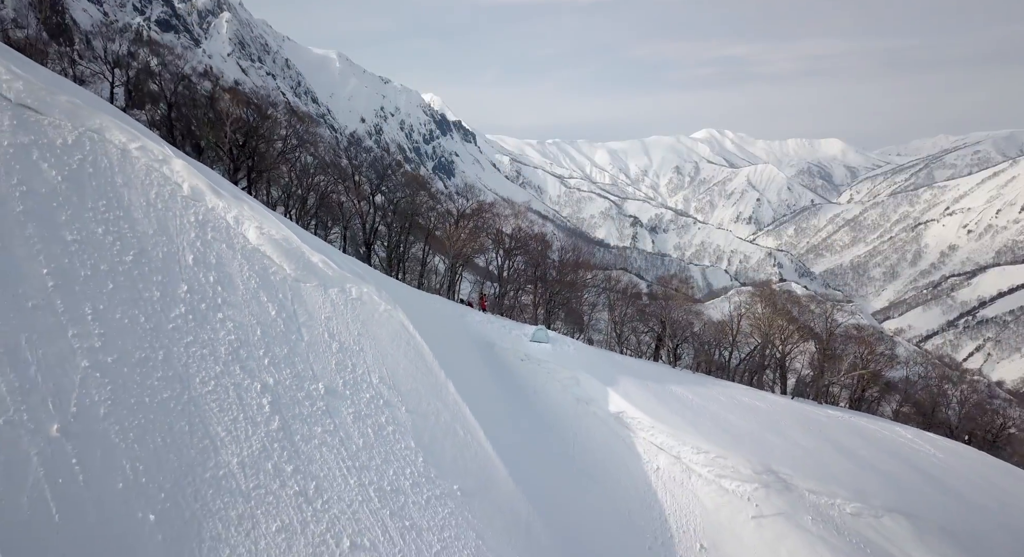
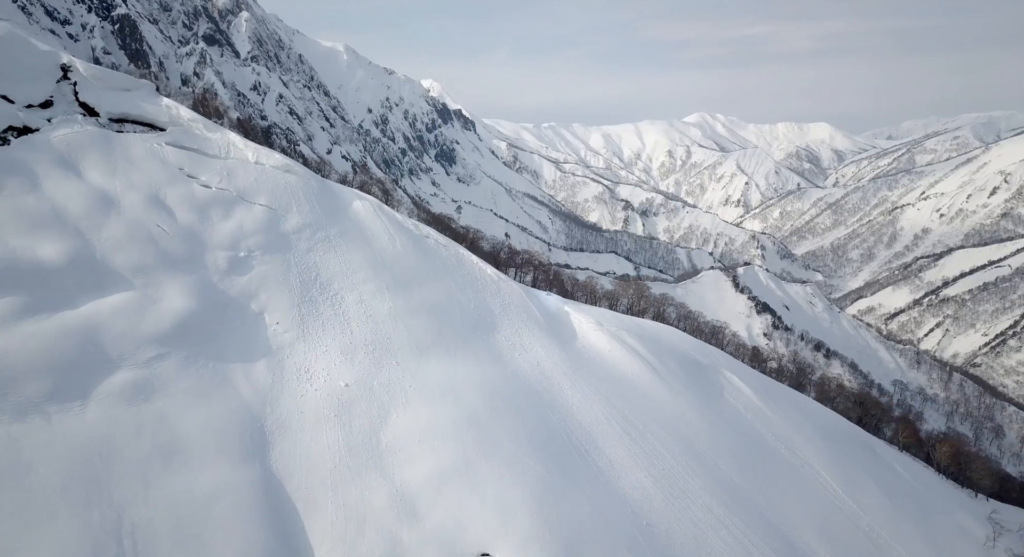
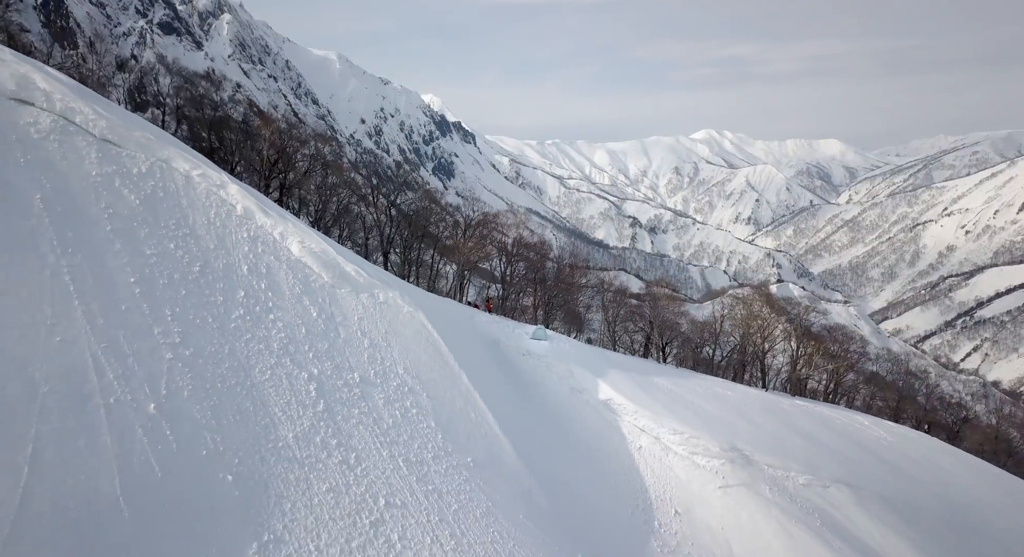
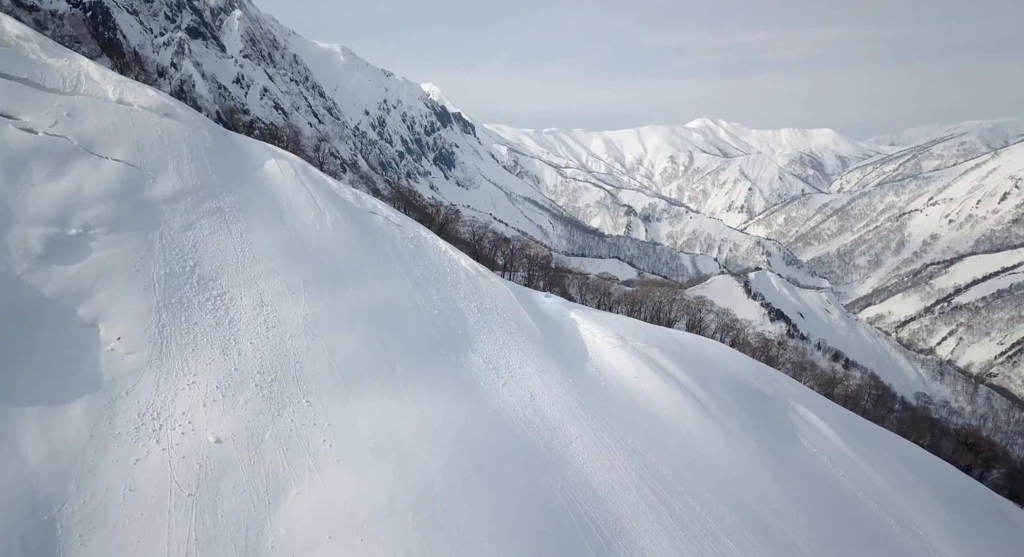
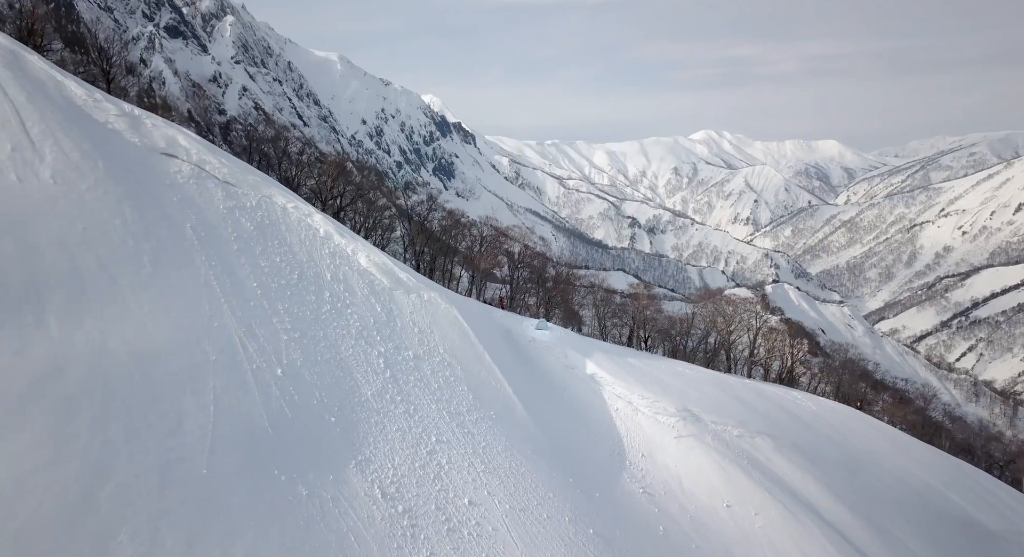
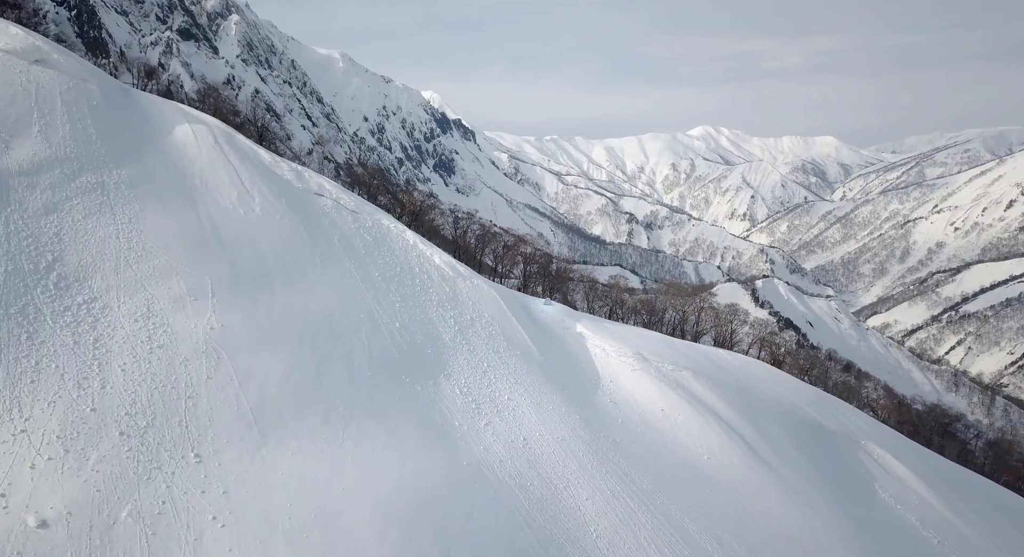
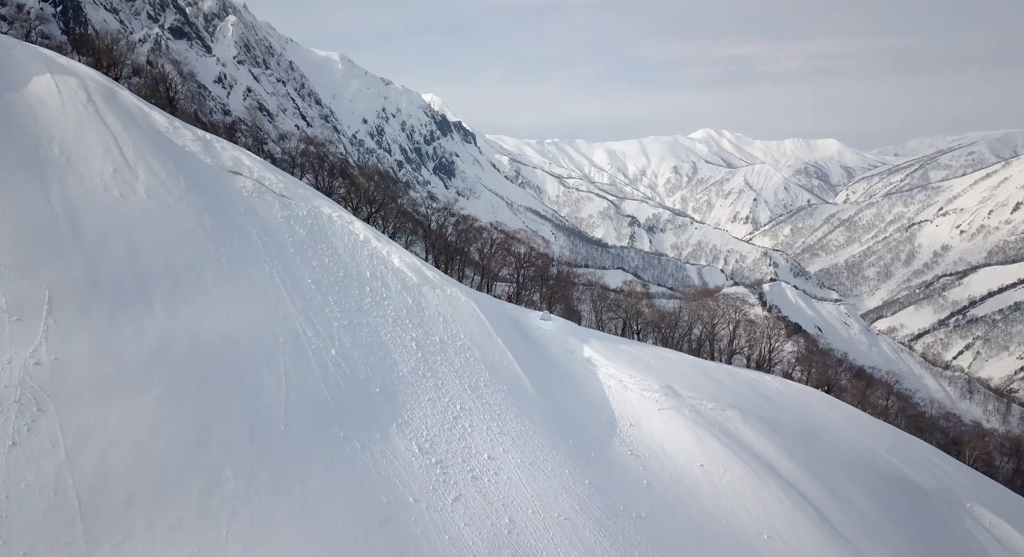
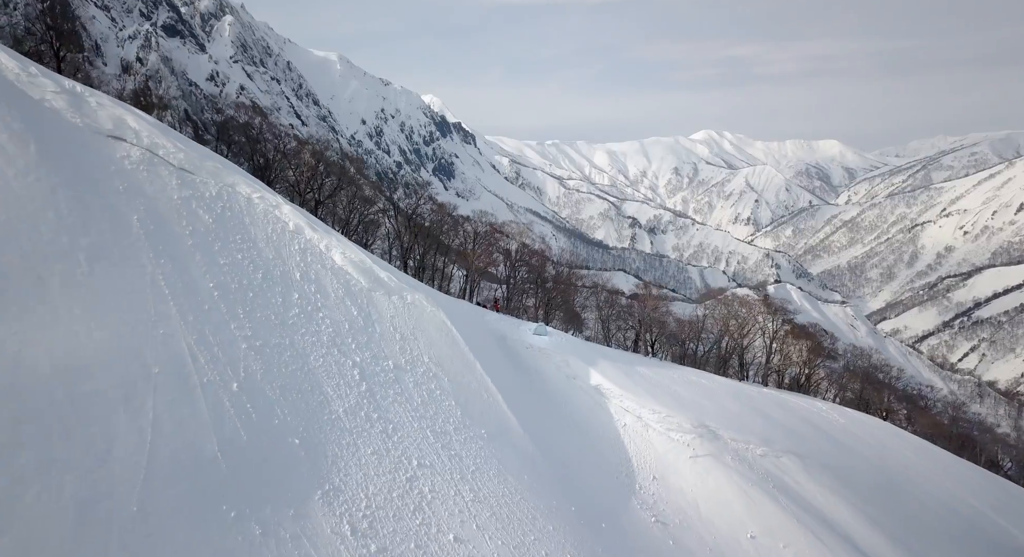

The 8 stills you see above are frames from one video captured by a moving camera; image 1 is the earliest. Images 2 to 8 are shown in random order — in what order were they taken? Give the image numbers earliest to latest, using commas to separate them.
3, 8, 5, 7, 6, 4, 2
